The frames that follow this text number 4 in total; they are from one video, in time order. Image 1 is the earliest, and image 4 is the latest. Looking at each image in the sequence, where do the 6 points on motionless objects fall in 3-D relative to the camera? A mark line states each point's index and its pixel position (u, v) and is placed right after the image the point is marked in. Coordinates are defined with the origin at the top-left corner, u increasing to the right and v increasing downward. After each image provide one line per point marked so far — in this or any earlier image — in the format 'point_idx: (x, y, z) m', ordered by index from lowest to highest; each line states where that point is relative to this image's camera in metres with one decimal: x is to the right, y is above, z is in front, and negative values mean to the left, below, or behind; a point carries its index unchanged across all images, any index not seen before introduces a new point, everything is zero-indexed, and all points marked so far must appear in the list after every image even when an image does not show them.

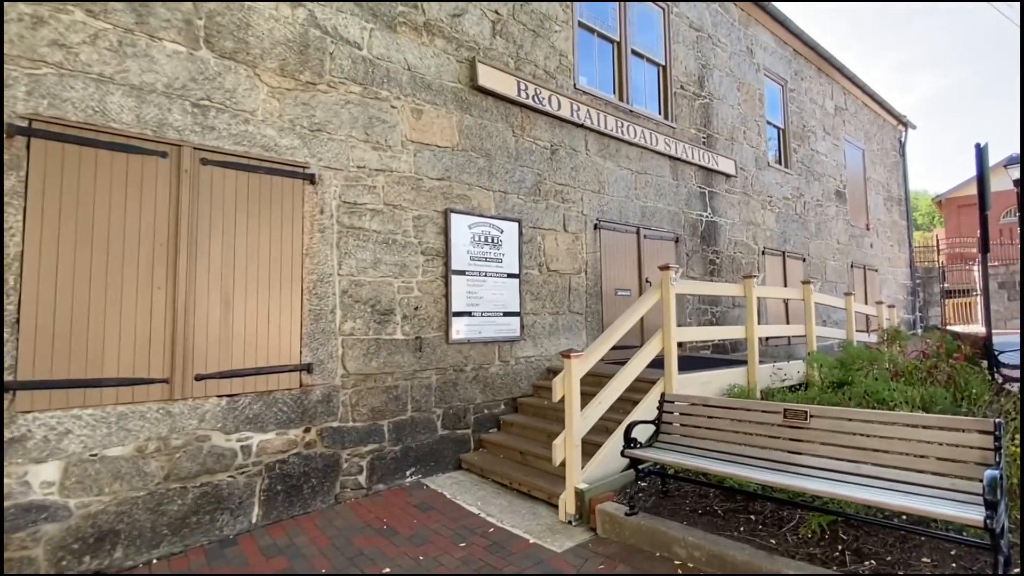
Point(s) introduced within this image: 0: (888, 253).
0: (+19.2, +1.8, +15.1) m
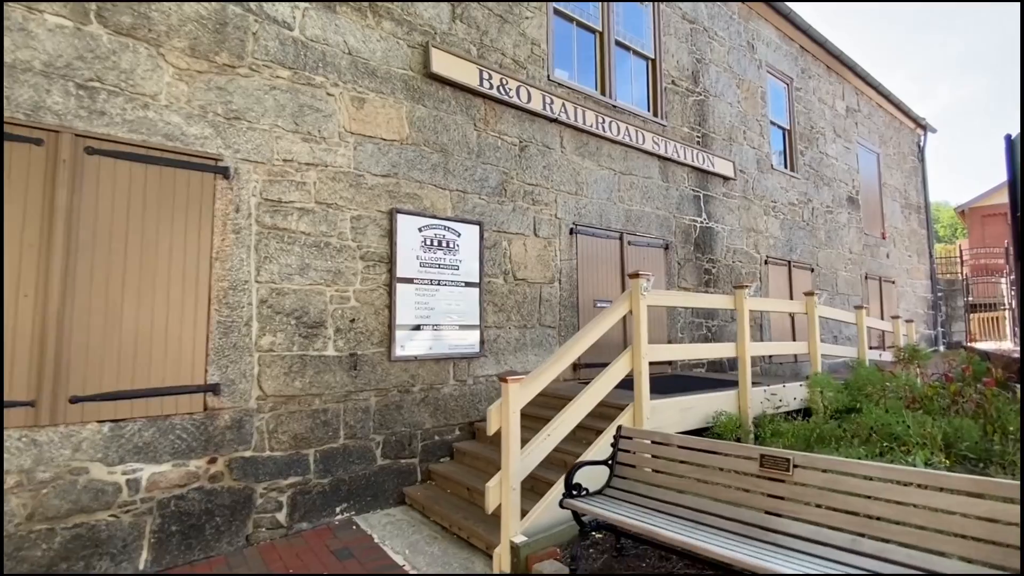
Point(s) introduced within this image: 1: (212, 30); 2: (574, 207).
0: (+18.7, +1.2, +14.1) m
1: (-3.6, +3.1, +3.5) m
2: (+1.3, +1.7, +6.0) m
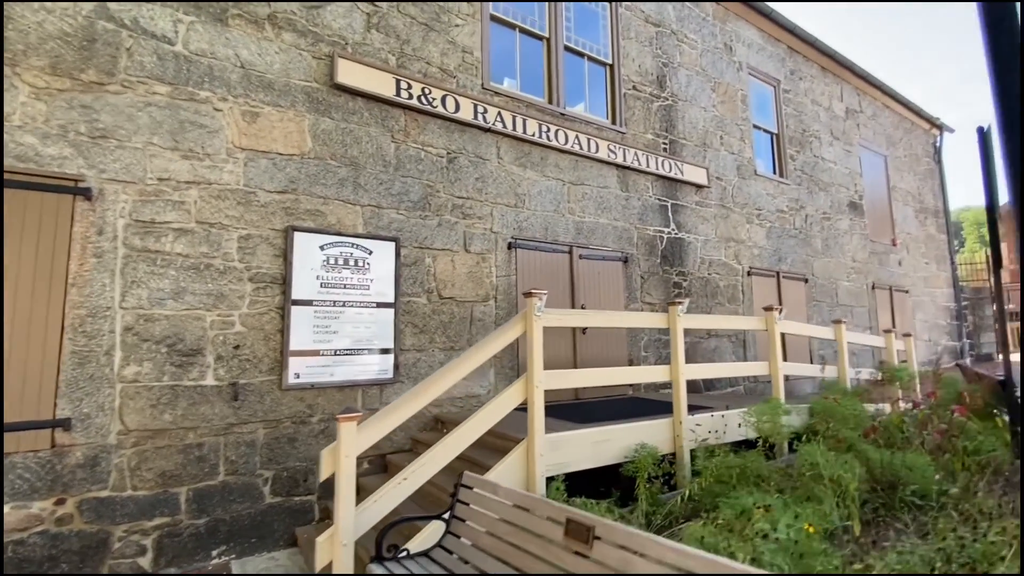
0: (+17.8, +0.7, +13.0) m
1: (-4.9, +2.8, +3.4) m
2: (0.0, +1.3, +5.6) m
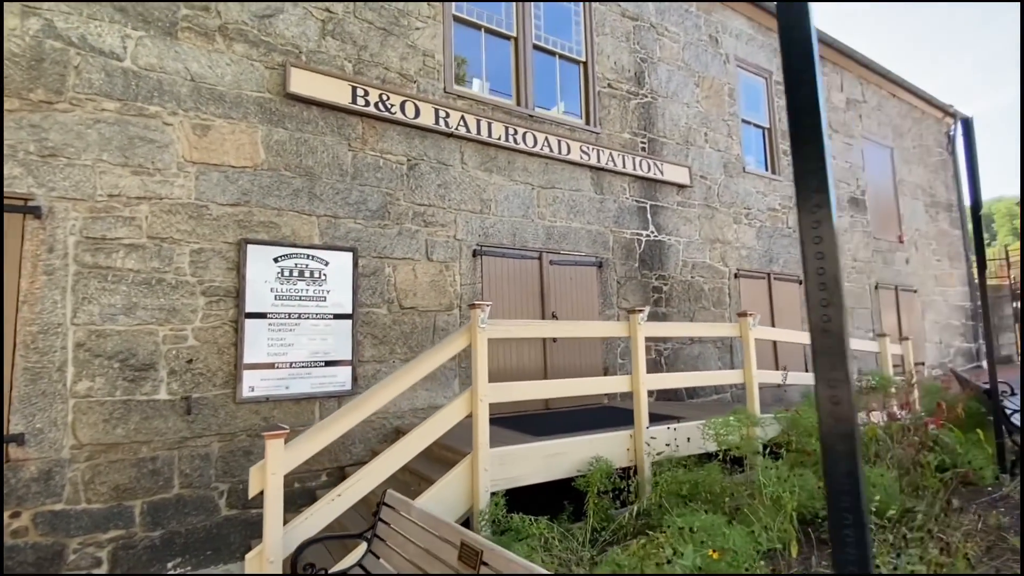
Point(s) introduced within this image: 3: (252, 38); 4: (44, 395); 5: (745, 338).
0: (+17.3, +0.7, +12.5) m
1: (-5.6, +2.6, +3.4) m
2: (-0.6, +1.2, +5.6) m
3: (-3.7, +3.6, +4.2) m
4: (-5.3, -1.2, +3.4) m
5: (+4.1, -0.9, +5.2) m
